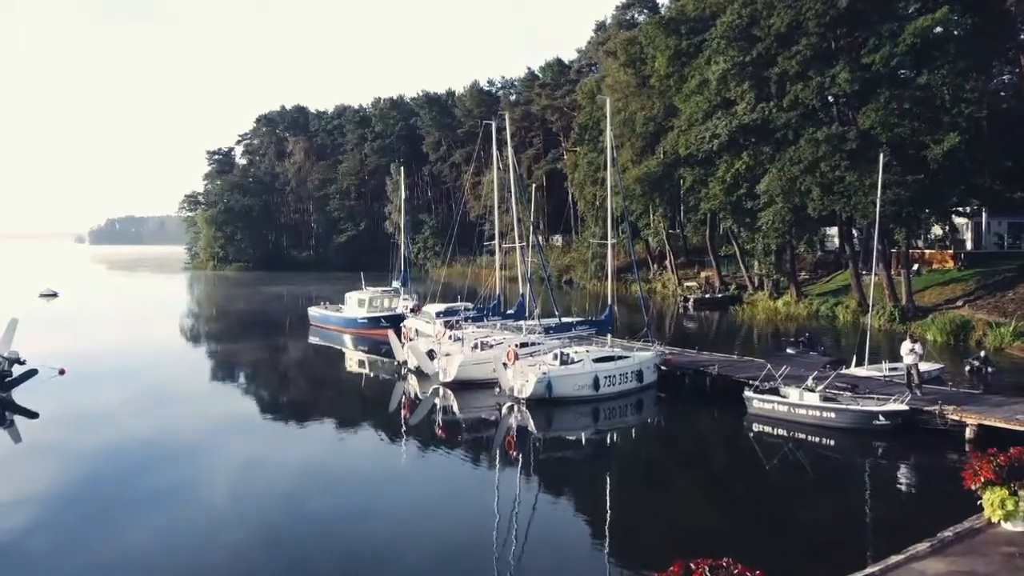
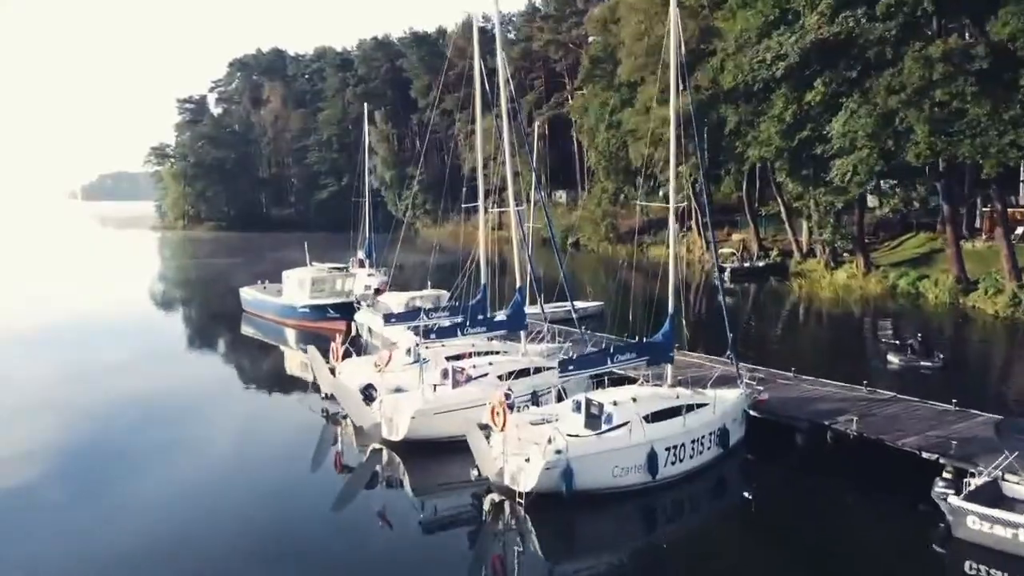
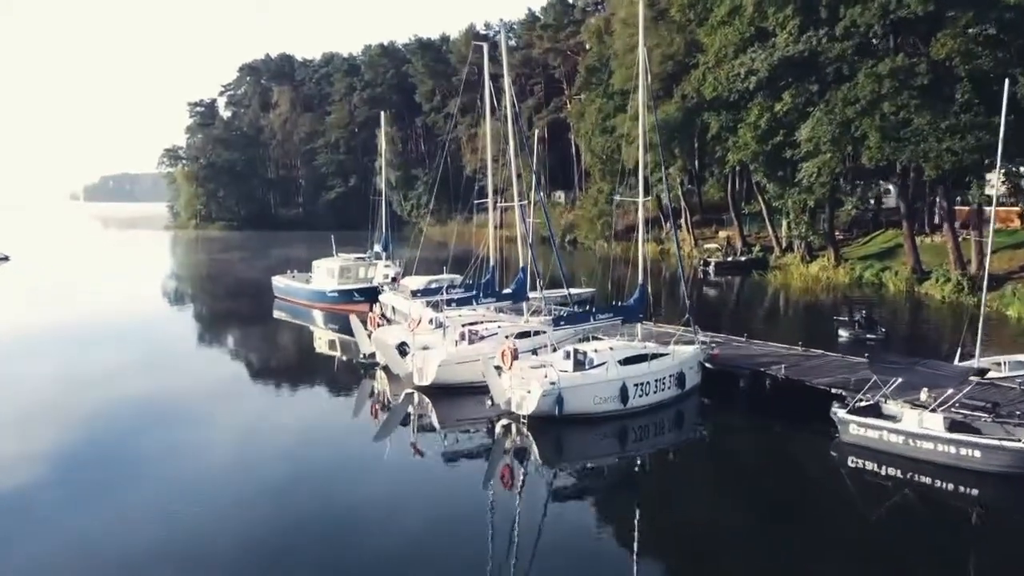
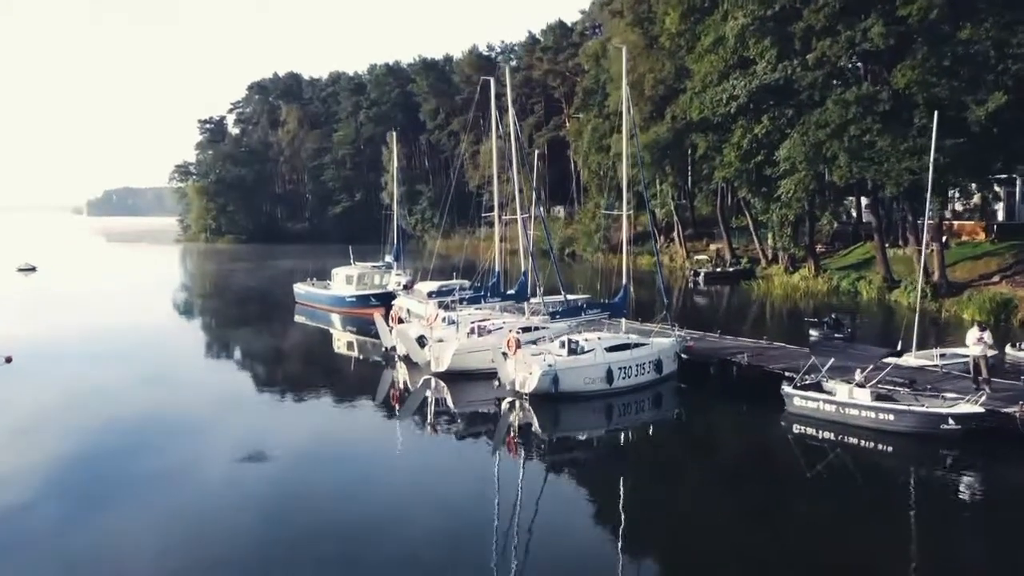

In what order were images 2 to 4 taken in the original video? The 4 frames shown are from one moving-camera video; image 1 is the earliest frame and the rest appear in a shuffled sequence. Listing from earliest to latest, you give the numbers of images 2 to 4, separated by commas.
4, 3, 2
